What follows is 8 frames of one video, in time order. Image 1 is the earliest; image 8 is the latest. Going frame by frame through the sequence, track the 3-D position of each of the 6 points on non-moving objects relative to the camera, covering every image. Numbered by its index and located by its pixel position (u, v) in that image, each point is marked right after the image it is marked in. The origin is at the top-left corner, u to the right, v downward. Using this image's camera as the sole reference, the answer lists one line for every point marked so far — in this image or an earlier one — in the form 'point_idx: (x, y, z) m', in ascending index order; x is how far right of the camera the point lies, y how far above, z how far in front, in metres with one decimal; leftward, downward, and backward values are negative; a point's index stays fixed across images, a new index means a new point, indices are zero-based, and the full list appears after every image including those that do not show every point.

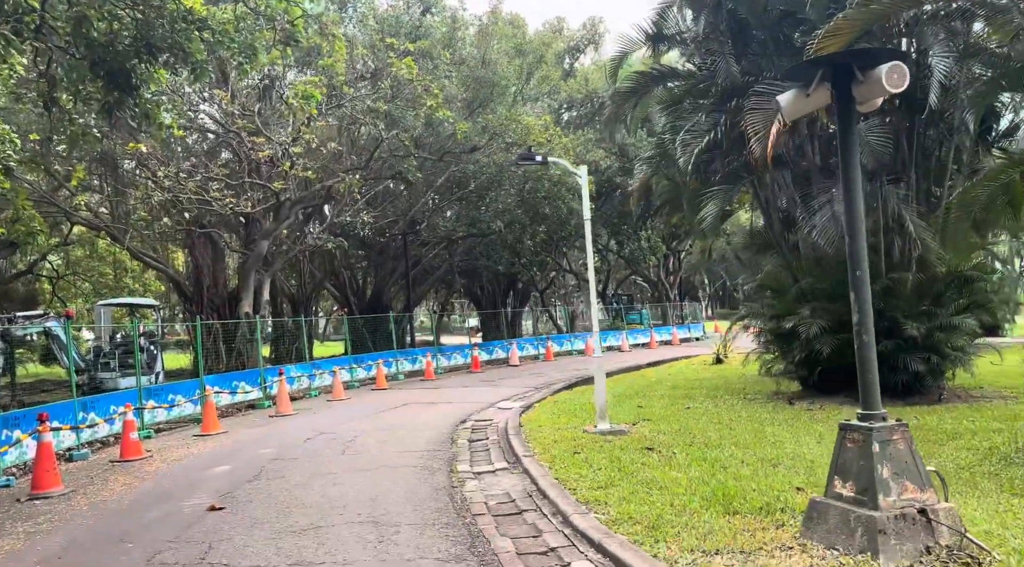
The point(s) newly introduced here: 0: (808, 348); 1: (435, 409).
0: (+4.6, -1.0, +12.9) m
1: (-1.3, -2.3, +15.2) m
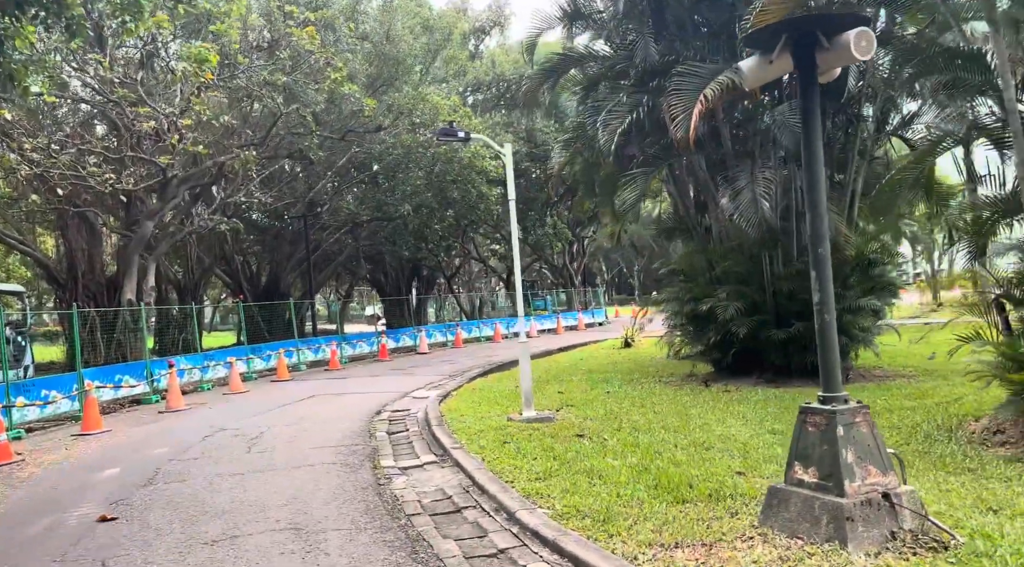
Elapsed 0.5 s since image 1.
0: (+3.3, -0.7, +13.0) m
1: (-2.8, -2.1, +14.5) m
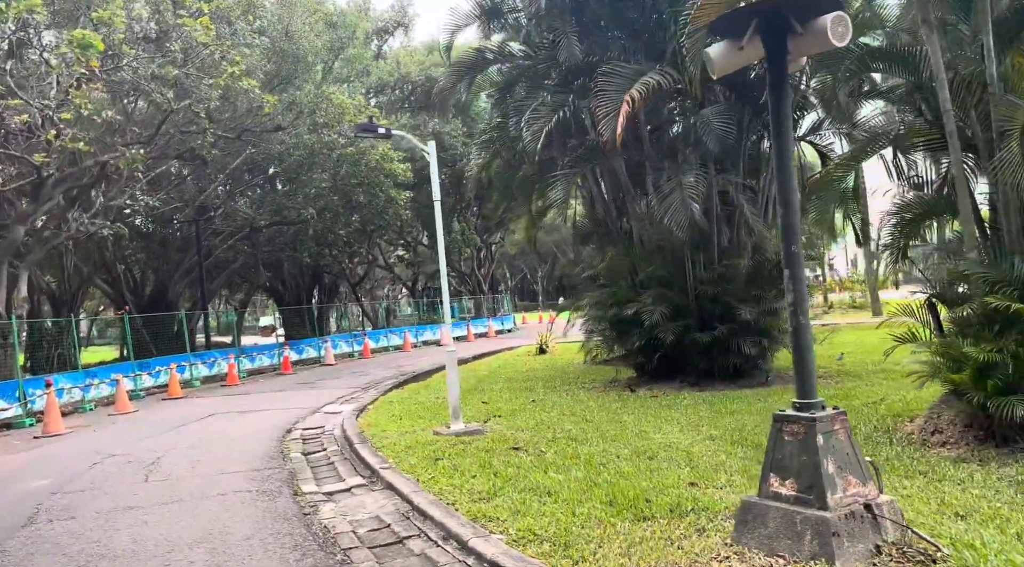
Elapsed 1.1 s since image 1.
0: (+2.1, -0.8, +12.8) m
1: (-4.2, -2.2, +13.5) m
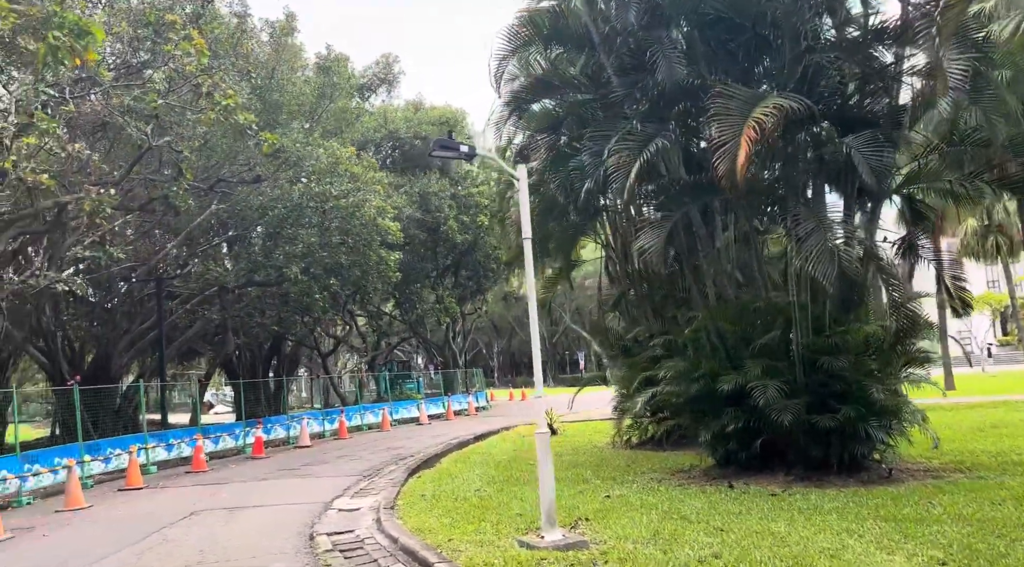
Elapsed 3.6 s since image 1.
0: (+3.0, -1.7, +10.5) m
1: (-3.4, -3.0, +10.7) m
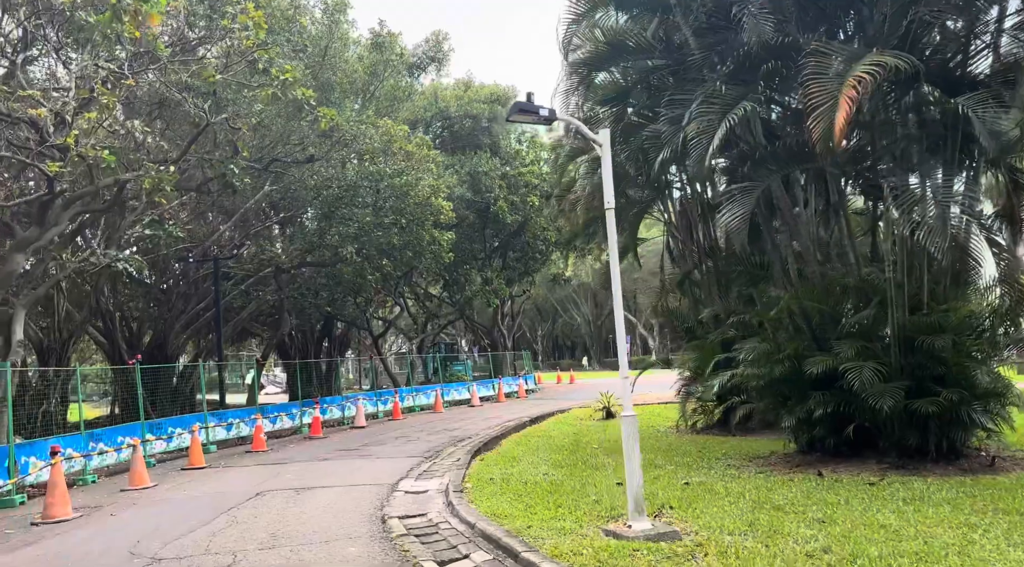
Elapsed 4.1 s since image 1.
0: (+3.9, -1.4, +9.9) m
1: (-2.4, -2.7, +10.5) m
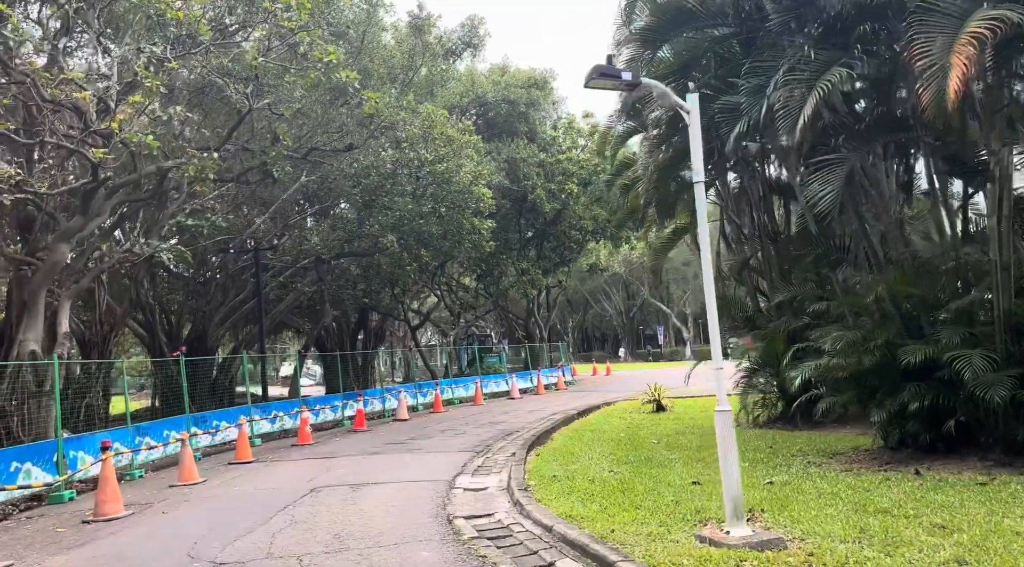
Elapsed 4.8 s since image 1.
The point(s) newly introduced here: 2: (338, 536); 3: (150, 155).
0: (+4.7, -1.2, +9.2) m
1: (-1.6, -2.6, +9.9) m
2: (-1.7, -2.4, +7.7) m
3: (-6.8, +2.4, +15.6) m
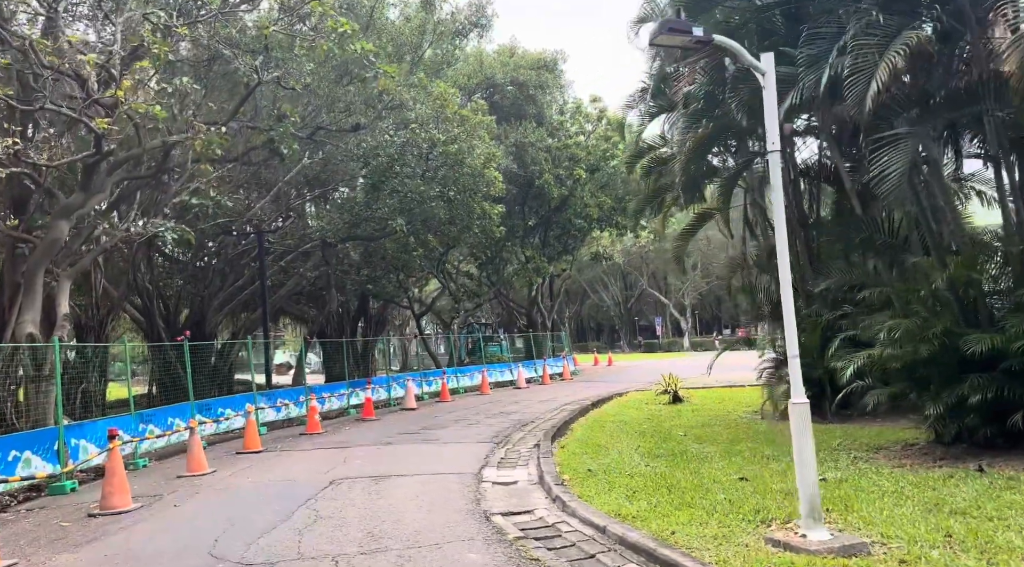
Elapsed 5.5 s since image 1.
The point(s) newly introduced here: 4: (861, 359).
0: (+5.1, -1.1, +8.6) m
1: (-1.2, -2.3, +9.3) m
2: (-1.3, -2.2, +7.0) m
3: (-6.4, +2.8, +14.8) m
4: (+4.4, -0.9, +10.5) m
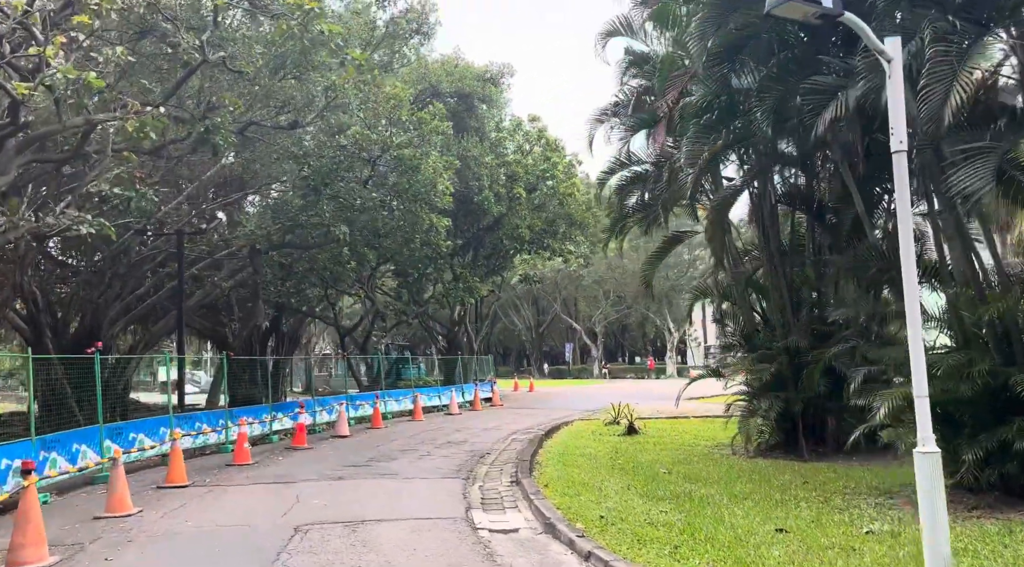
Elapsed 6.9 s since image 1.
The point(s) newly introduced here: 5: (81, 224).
0: (+5.3, -1.4, +7.8) m
1: (-1.1, -2.4, +7.7) m
2: (-0.9, -2.2, +5.5) m
3: (-6.7, +2.8, +12.8) m
4: (+4.4, -1.3, +9.7) m
5: (-7.8, +1.0, +14.9) m
